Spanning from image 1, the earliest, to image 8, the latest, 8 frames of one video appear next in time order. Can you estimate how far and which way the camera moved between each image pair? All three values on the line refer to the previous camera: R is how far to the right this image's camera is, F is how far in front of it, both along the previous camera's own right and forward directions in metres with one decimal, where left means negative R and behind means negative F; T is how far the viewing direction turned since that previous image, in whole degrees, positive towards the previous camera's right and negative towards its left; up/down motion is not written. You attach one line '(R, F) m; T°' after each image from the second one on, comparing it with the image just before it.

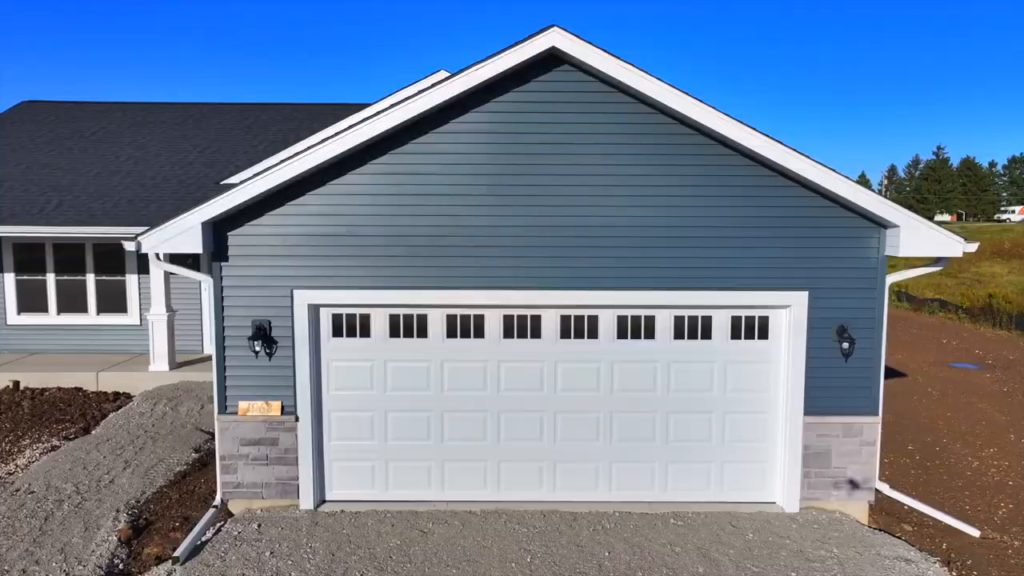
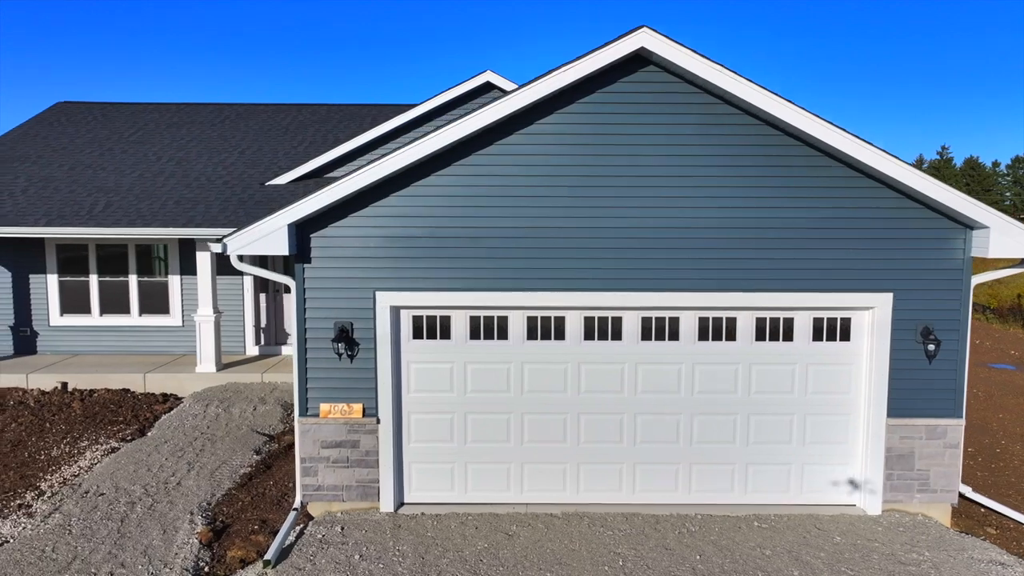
(-0.7, 0.0) m; 0°
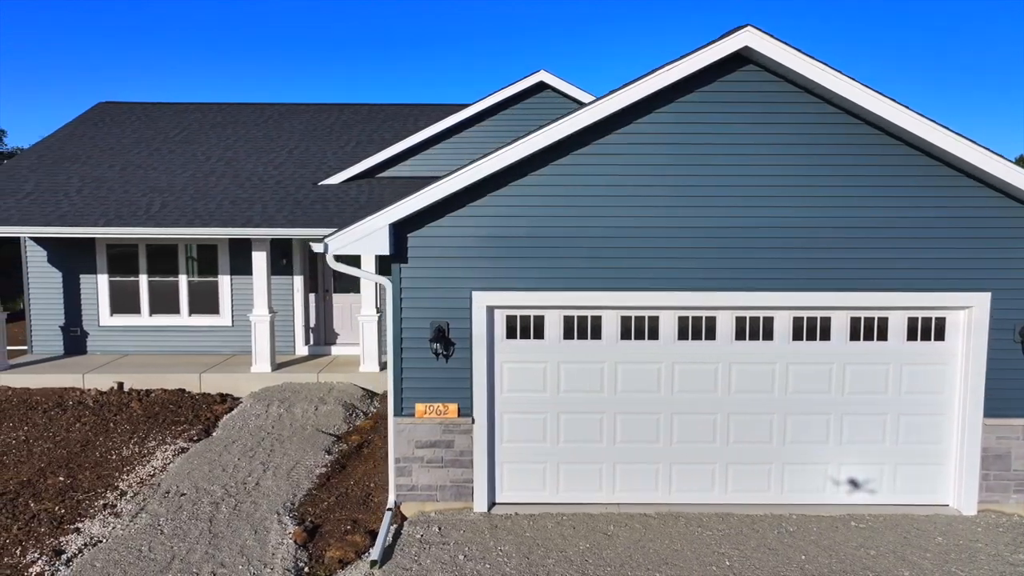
(-0.8, 0.0) m; 0°
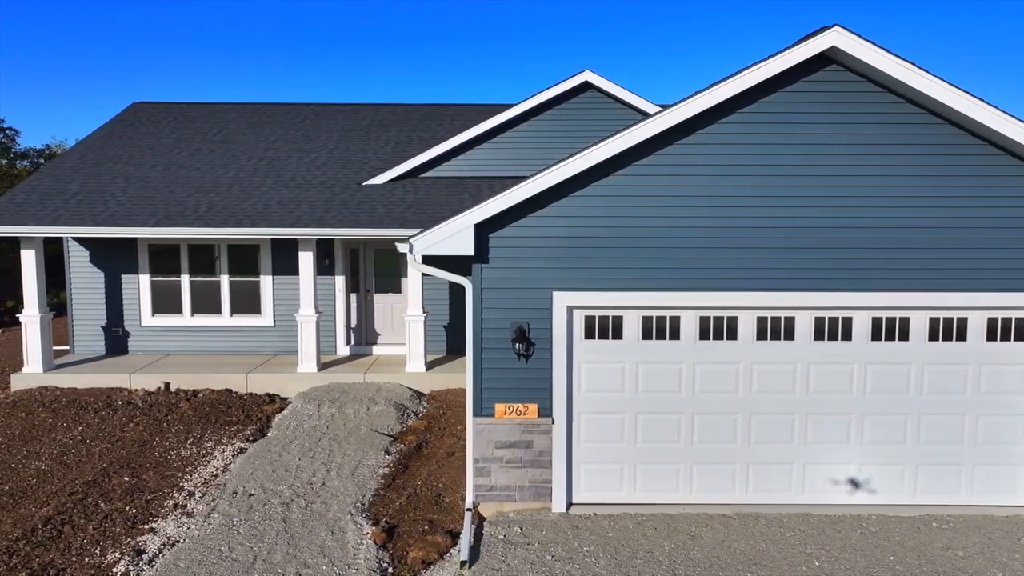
(-0.7, 0.0) m; 0°
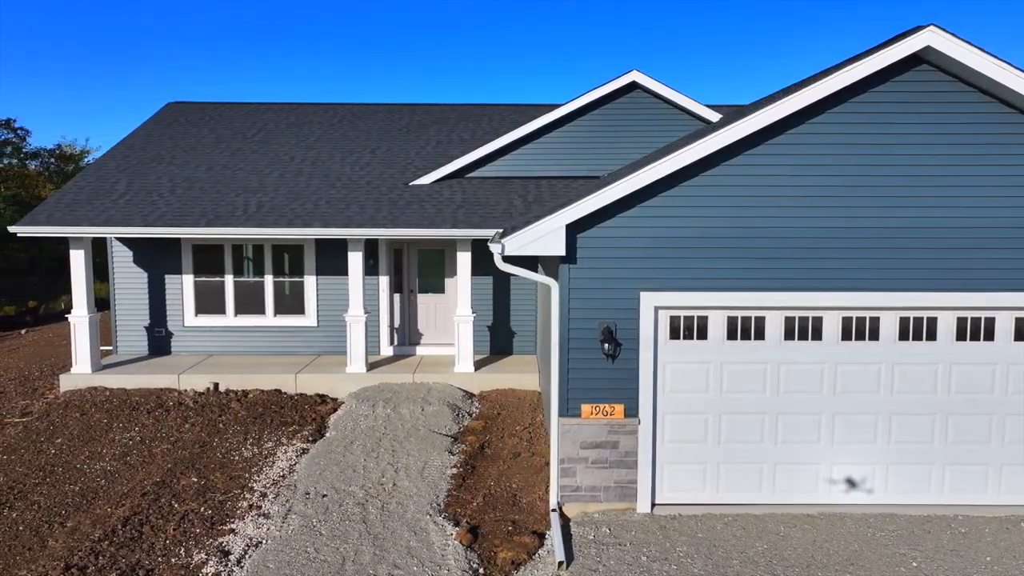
(-0.8, 0.0) m; 0°
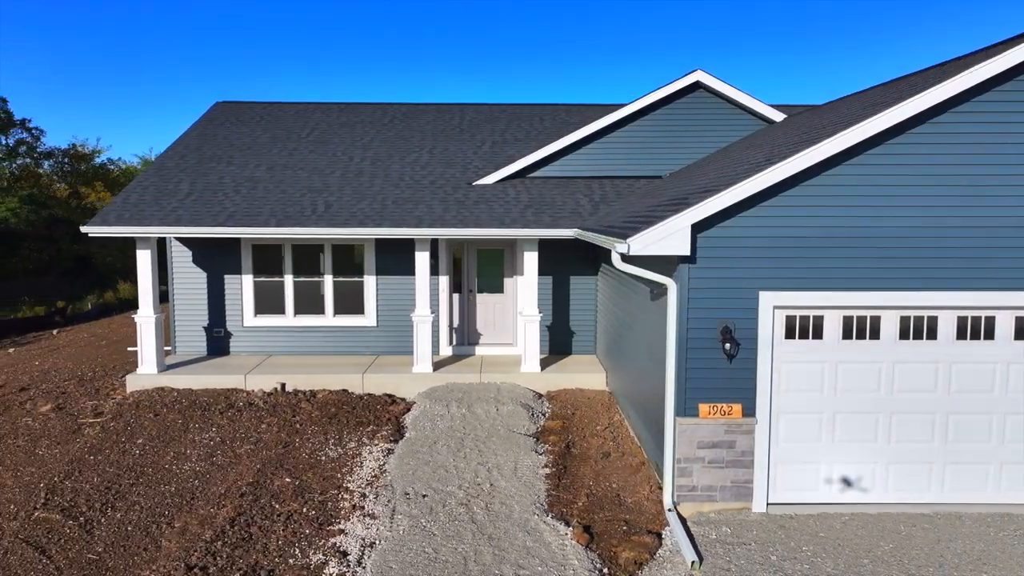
(-1.1, 0.0) m; 0°
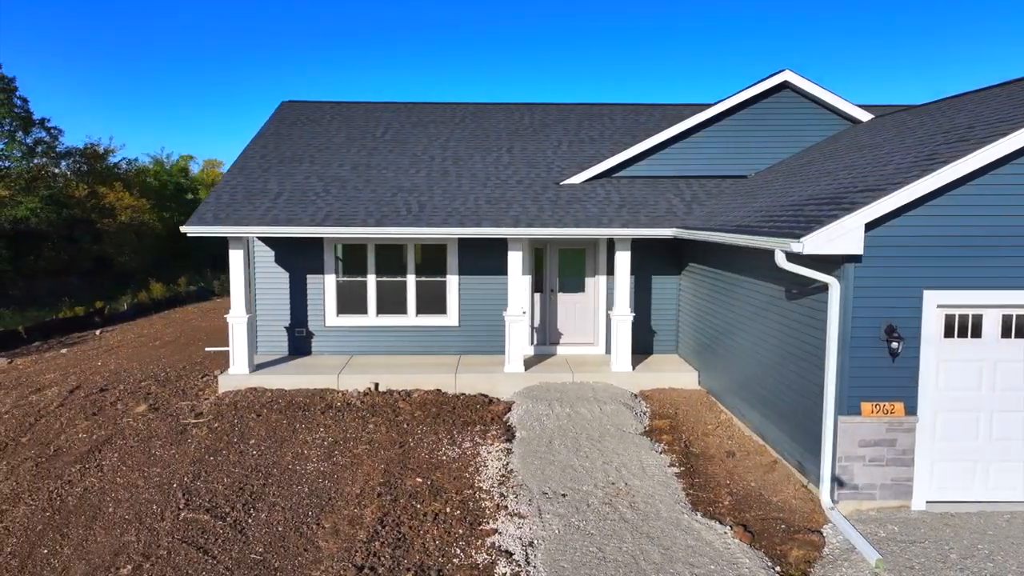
(-1.5, 0.0) m; 0°
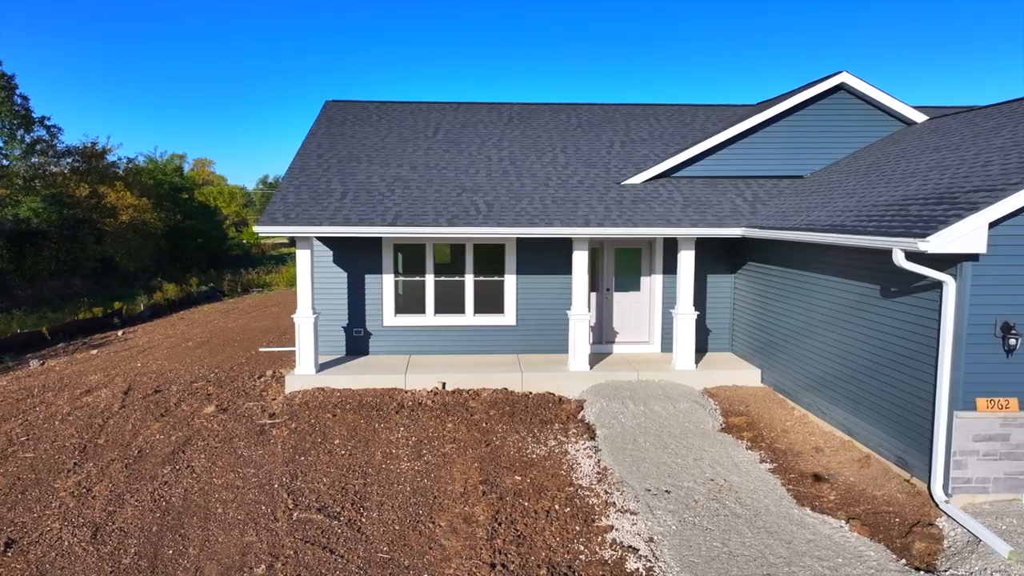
(-1.3, 0.0) m; +1°
